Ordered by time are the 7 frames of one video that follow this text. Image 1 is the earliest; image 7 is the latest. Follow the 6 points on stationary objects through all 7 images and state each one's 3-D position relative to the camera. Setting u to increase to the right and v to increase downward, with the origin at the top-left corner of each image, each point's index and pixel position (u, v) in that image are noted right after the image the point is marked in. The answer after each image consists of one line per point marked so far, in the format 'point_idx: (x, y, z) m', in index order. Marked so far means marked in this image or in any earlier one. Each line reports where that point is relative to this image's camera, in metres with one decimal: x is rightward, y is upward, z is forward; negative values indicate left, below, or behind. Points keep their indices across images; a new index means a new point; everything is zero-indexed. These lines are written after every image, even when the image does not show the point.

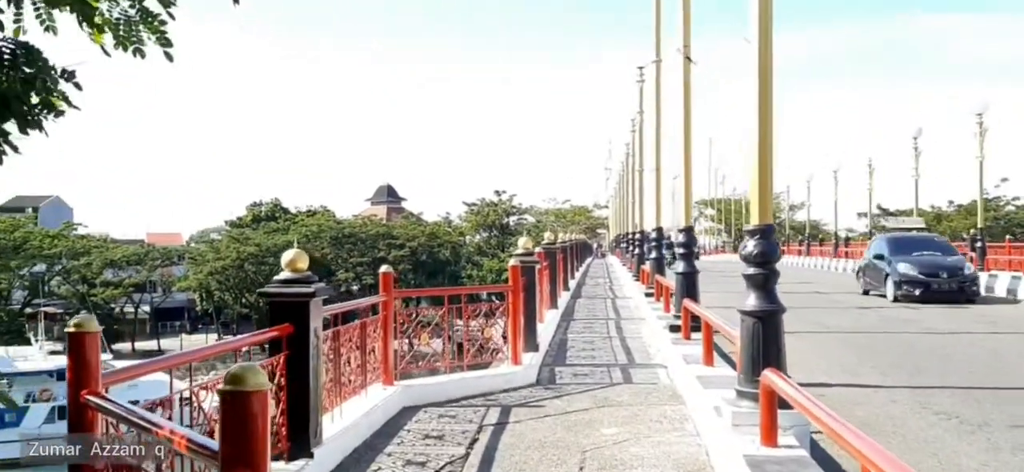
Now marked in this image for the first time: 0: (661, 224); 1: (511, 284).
0: (+2.7, +0.2, +15.4) m
1: (0.0, -0.5, +8.5) m
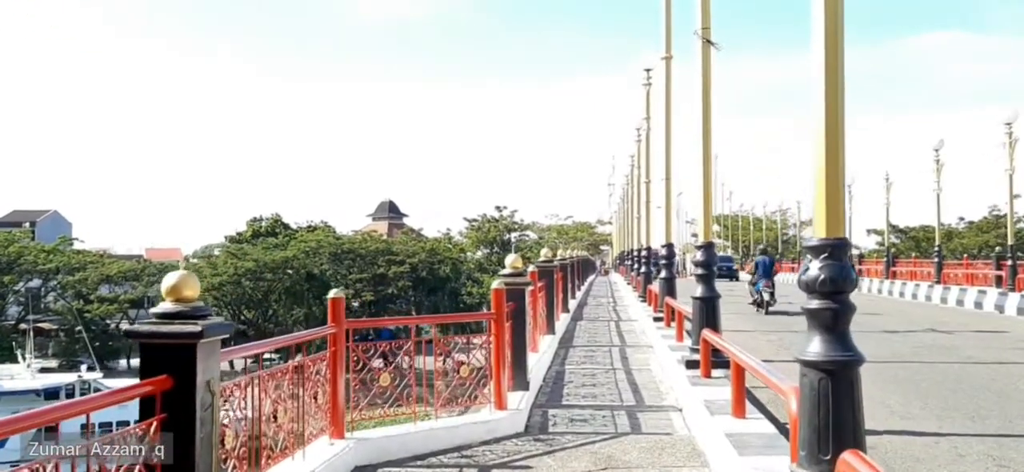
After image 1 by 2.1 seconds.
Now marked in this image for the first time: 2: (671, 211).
0: (+2.6, -0.1, +13.9) m
1: (-0.2, -0.6, +7.1) m
2: (+2.7, +0.4, +14.1) m
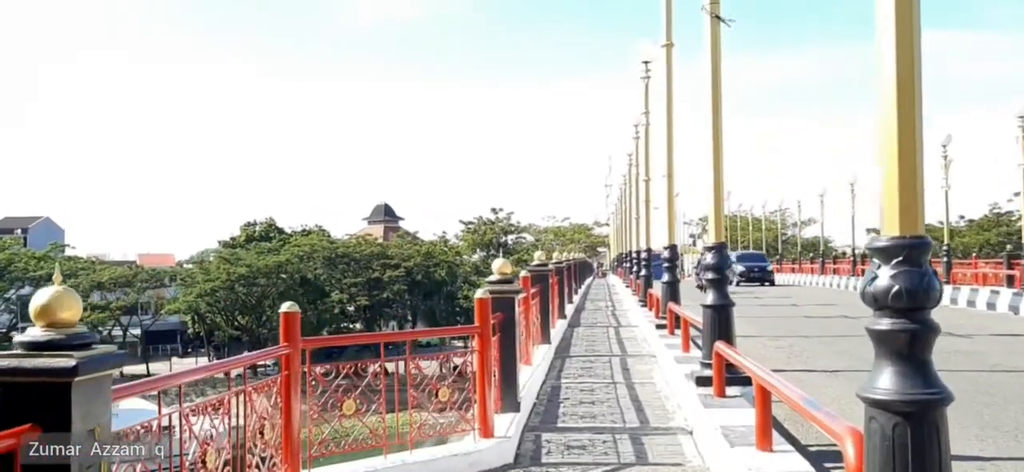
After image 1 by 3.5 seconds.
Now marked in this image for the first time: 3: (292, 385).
0: (+2.5, -0.1, +13.1) m
1: (-0.3, -0.7, +6.2) m
2: (+2.5, +0.4, +13.2) m
3: (-1.3, -0.9, +5.1) m
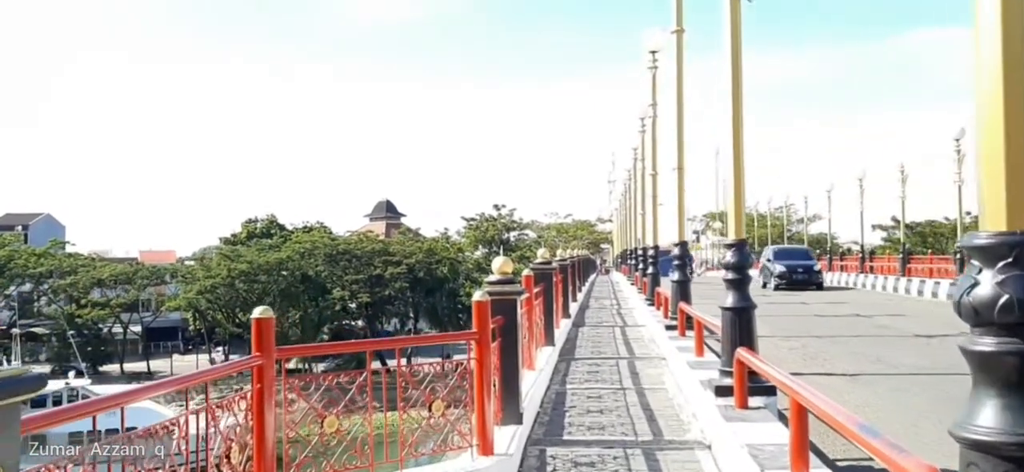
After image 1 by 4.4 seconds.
0: (+2.5, 0.0, +12.5) m
1: (-0.2, -0.6, +5.6) m
2: (+2.6, +0.5, +12.6) m
3: (-1.3, -0.9, +4.5) m
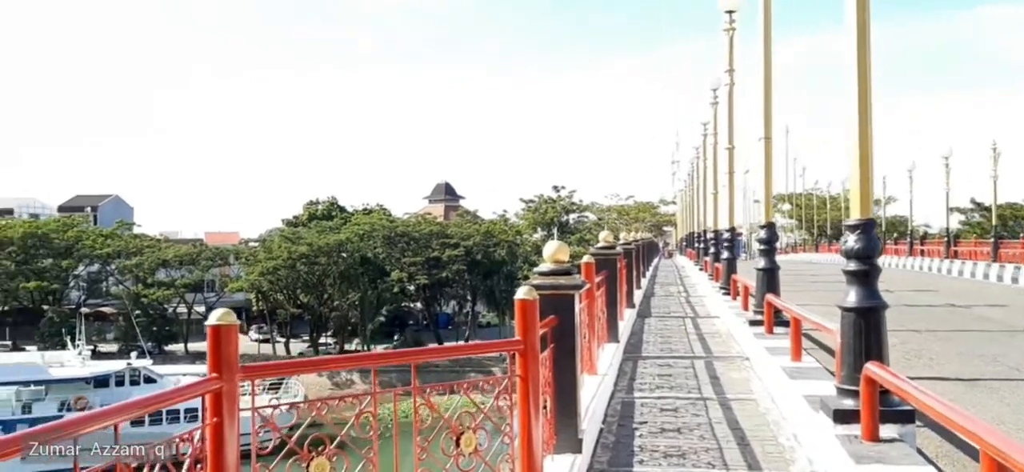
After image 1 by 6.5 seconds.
0: (+3.3, +0.2, +10.9) m
1: (0.0, -0.5, +4.3) m
2: (+3.3, +0.7, +11.1) m
3: (-1.1, -0.8, +3.2) m
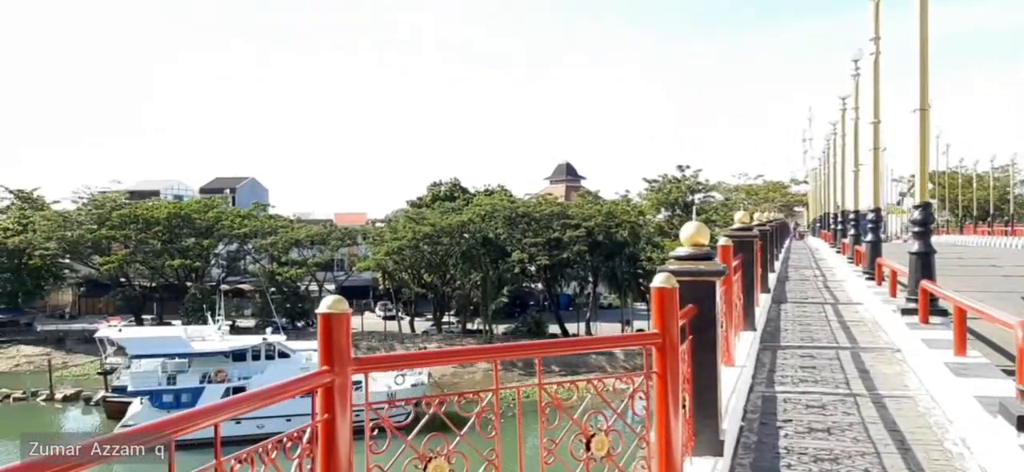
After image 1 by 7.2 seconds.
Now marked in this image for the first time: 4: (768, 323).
0: (+4.8, +0.5, +10.0) m
1: (+0.7, -0.4, +3.9) m
2: (+4.9, +1.0, +10.1) m
3: (-0.6, -0.7, +3.0) m
4: (+3.2, -1.1, +10.5) m
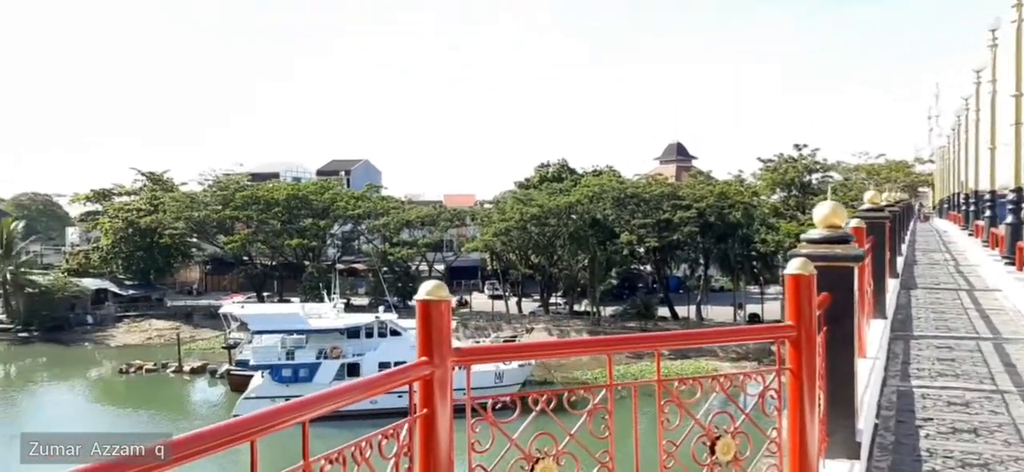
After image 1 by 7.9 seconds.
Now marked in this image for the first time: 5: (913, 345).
0: (+6.1, +0.7, +9.0) m
1: (+1.2, -0.3, +3.6) m
2: (+6.1, +1.2, +9.1) m
3: (-0.2, -0.6, +2.8) m
4: (+4.5, -0.9, +9.8) m
5: (+3.7, -1.0, +7.7) m
